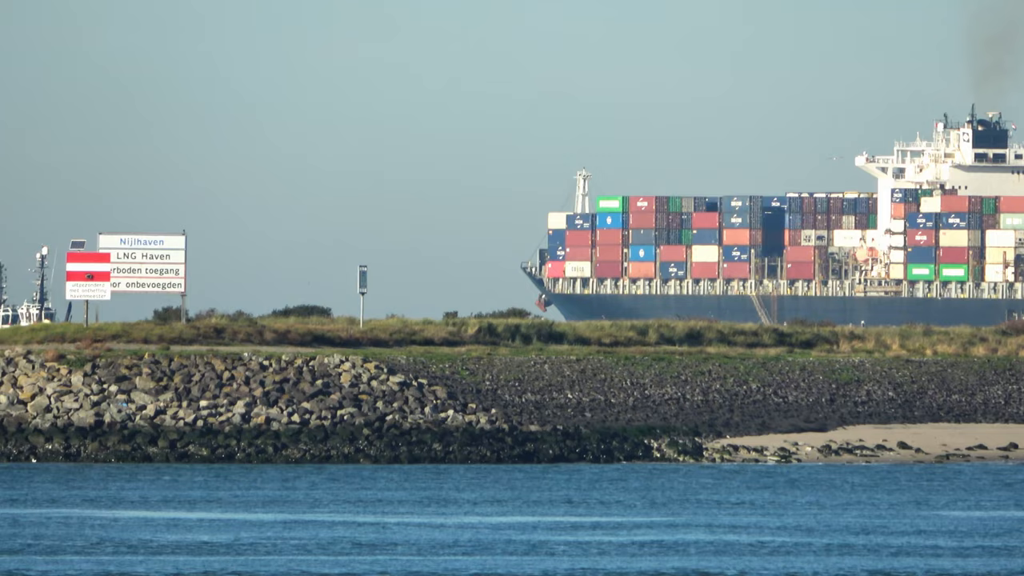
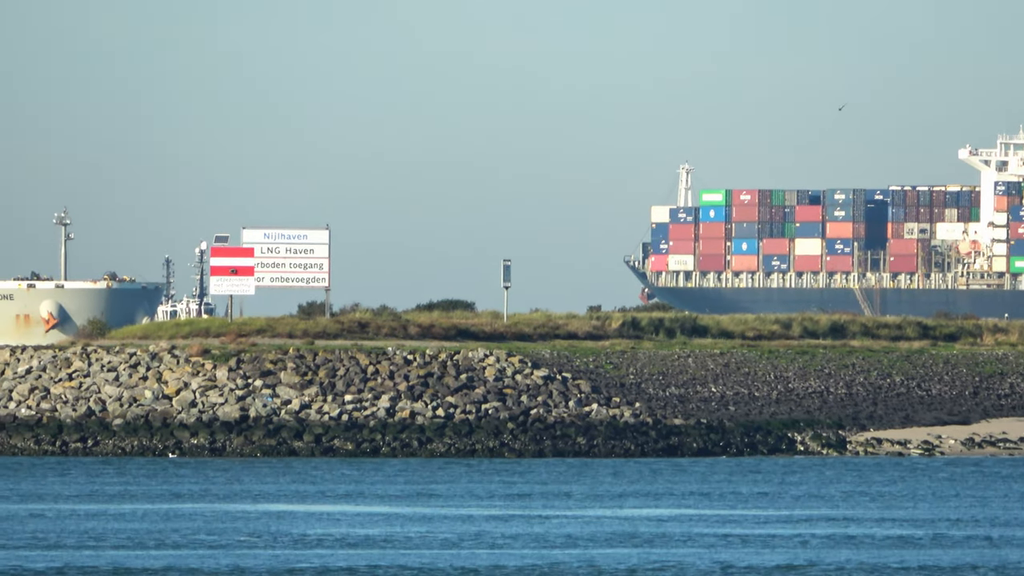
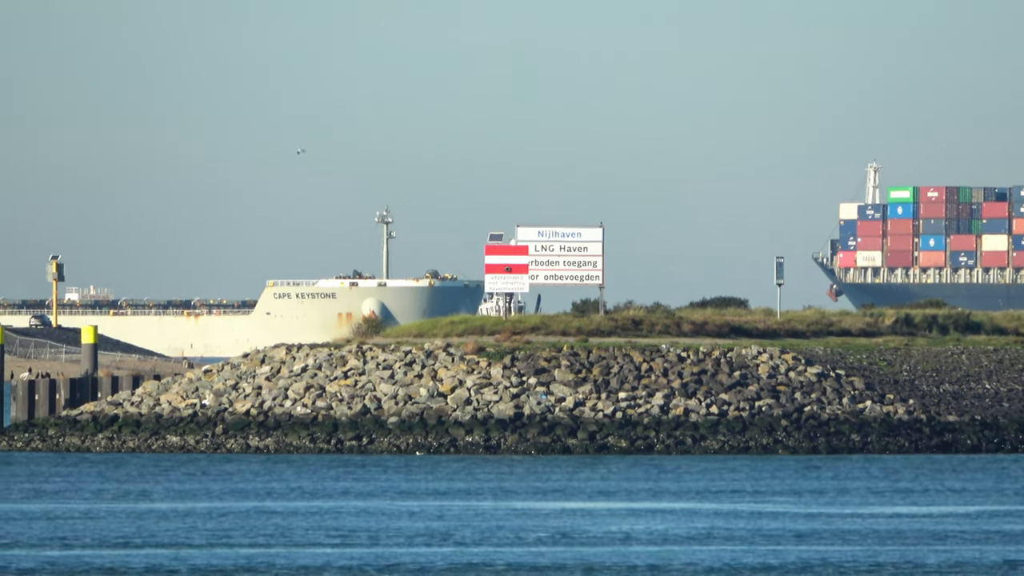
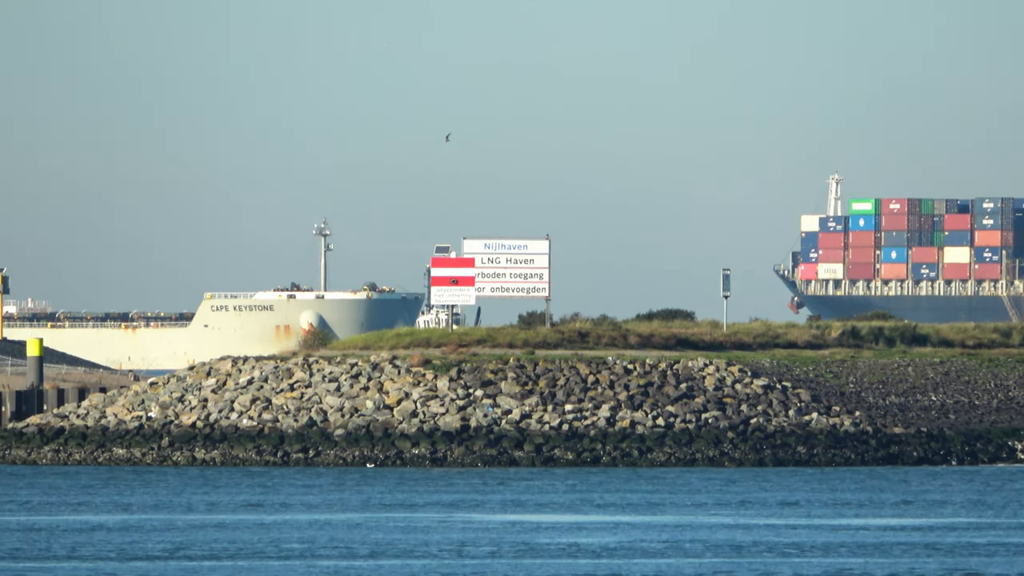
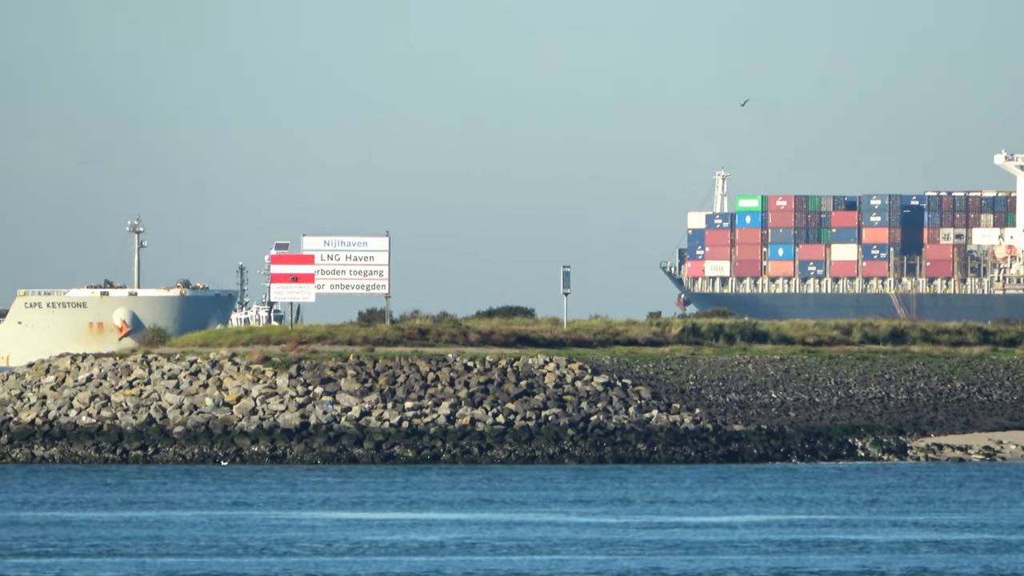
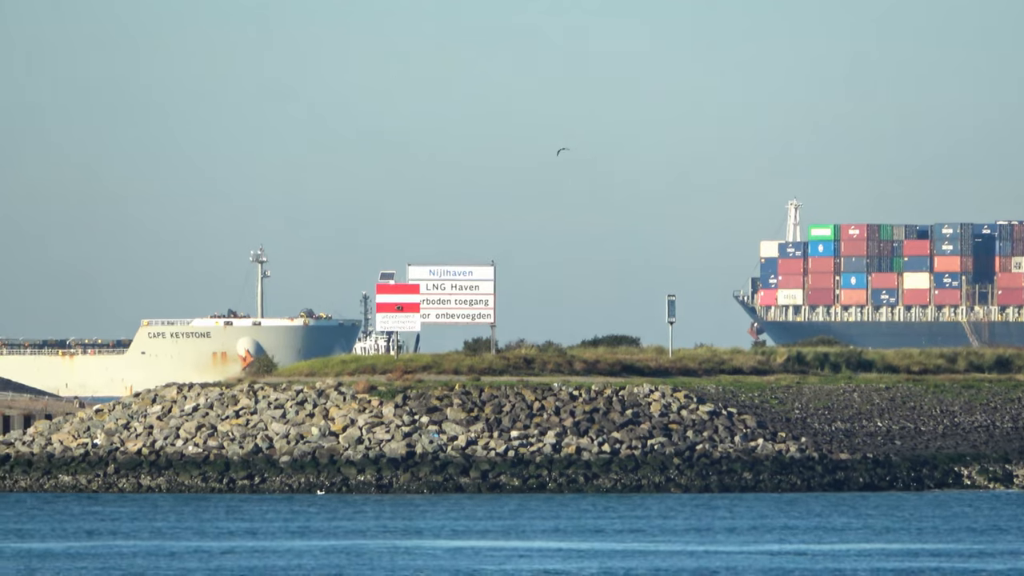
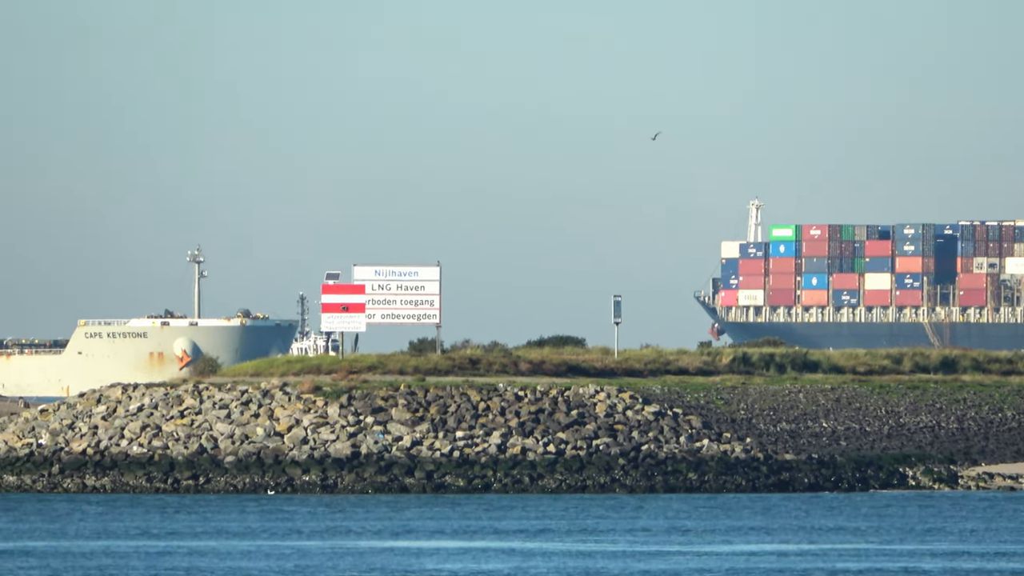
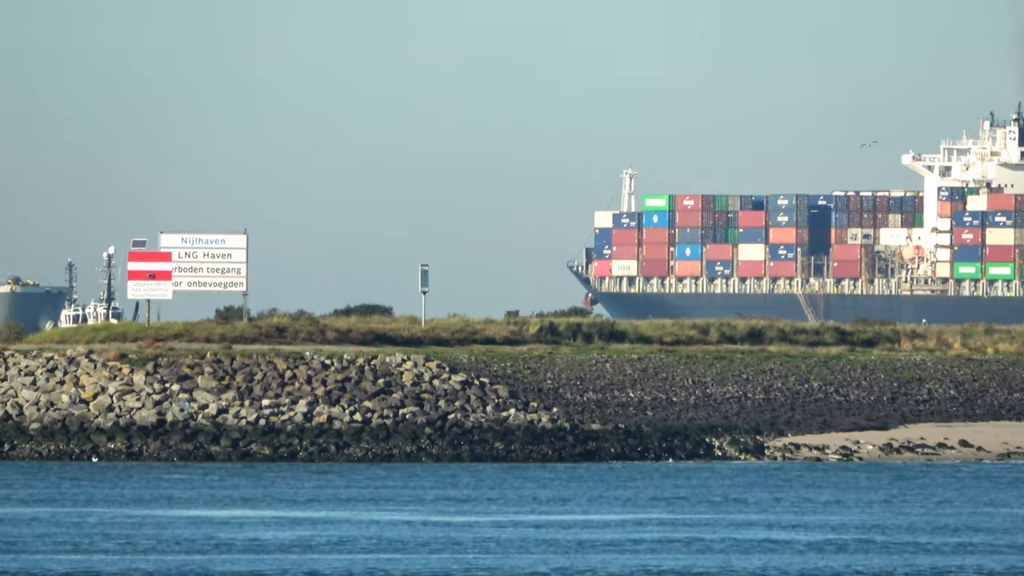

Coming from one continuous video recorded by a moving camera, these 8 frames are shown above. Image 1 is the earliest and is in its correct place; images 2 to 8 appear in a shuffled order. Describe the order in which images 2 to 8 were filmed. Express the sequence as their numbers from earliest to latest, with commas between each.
8, 2, 5, 7, 6, 4, 3
